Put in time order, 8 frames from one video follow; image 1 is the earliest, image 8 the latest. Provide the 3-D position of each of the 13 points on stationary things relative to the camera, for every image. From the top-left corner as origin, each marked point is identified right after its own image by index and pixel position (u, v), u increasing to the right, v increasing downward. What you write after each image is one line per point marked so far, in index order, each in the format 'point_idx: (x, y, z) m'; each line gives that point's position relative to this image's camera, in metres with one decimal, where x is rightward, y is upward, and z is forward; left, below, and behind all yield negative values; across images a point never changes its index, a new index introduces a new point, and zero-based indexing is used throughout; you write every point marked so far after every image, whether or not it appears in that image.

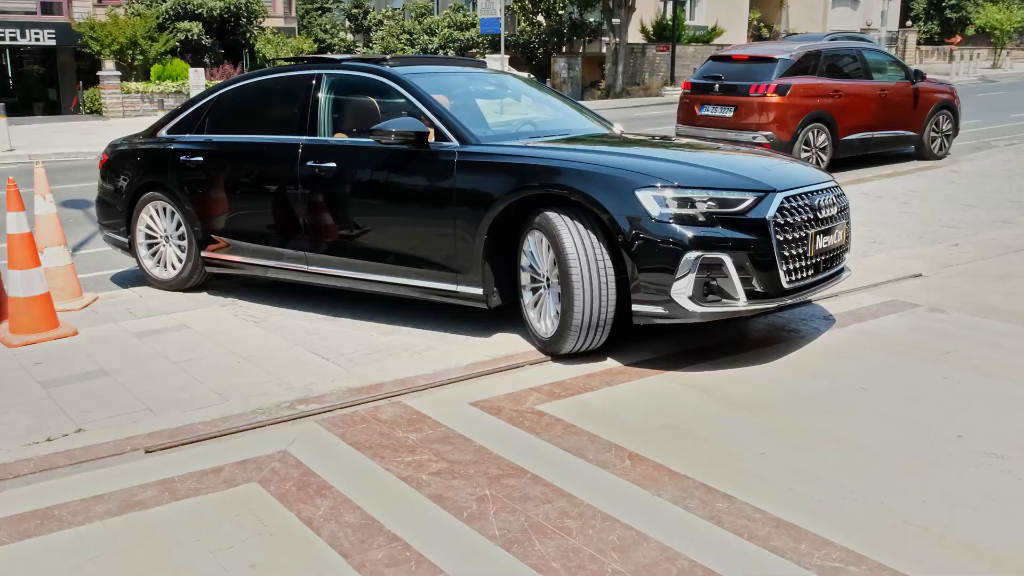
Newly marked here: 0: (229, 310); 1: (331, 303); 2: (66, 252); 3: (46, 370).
0: (-1.3, -0.1, +6.5) m
1: (-0.9, -0.1, +6.7) m
2: (-2.2, +0.2, +7.1) m
3: (-1.9, -0.3, +5.6) m
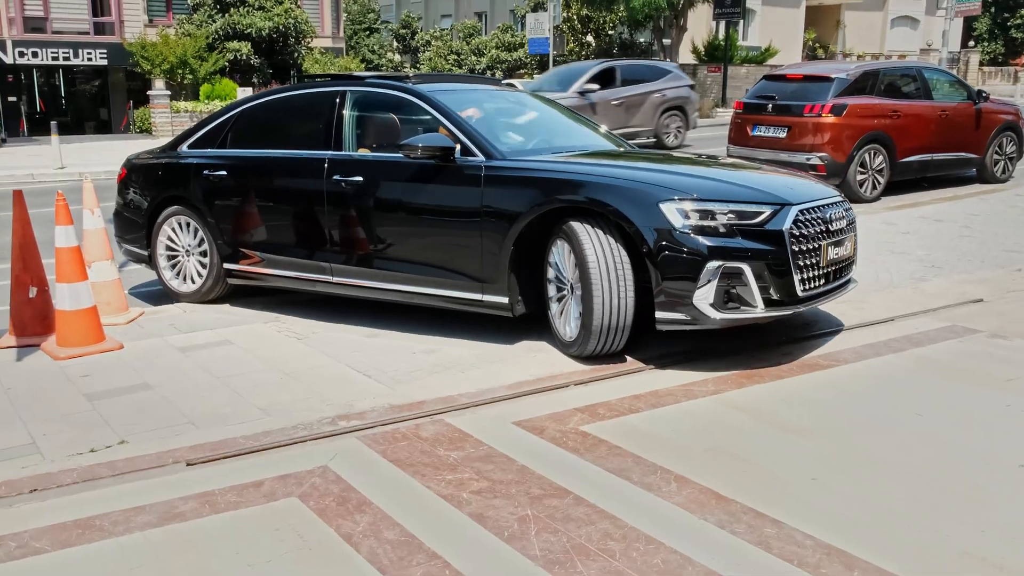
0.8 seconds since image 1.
0: (-1.1, -0.2, +6.5) m
1: (-0.6, -0.1, +6.7) m
2: (-2.0, +0.1, +7.1) m
3: (-1.7, -0.4, +5.6) m
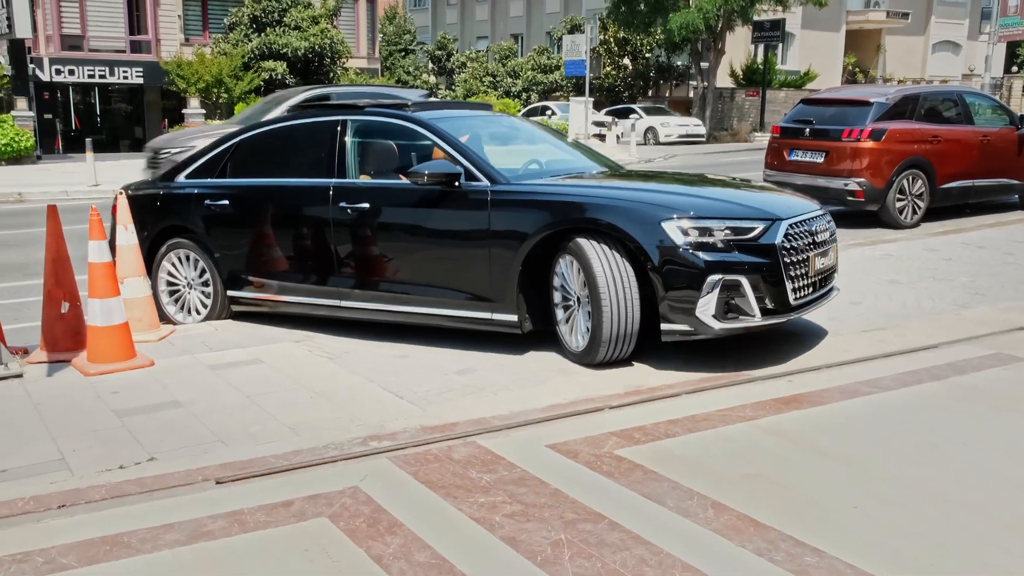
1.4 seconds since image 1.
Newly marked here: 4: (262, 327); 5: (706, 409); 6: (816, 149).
0: (-1.0, -0.3, +6.5) m
1: (-0.5, -0.2, +6.6) m
2: (-1.8, 0.0, +7.1) m
3: (-1.6, -0.5, +5.6) m
4: (-1.3, -0.2, +7.2) m
5: (+0.7, -0.4, +4.7) m
6: (+2.5, +1.1, +11.5) m
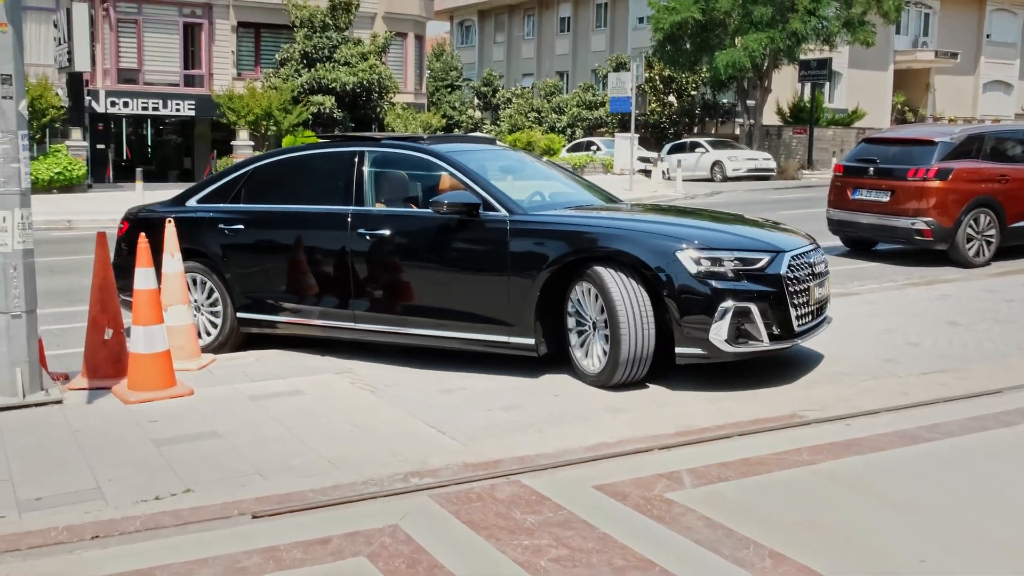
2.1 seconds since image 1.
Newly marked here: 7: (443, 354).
0: (-0.8, -0.4, +6.4) m
1: (-0.3, -0.4, +6.5) m
2: (-1.6, -0.1, +7.0) m
3: (-1.4, -0.6, +5.5) m
4: (-1.1, -0.4, +7.1) m
5: (+0.8, -0.5, +4.6) m
6: (+2.9, +0.8, +11.3) m
7: (-0.3, -0.3, +7.2) m
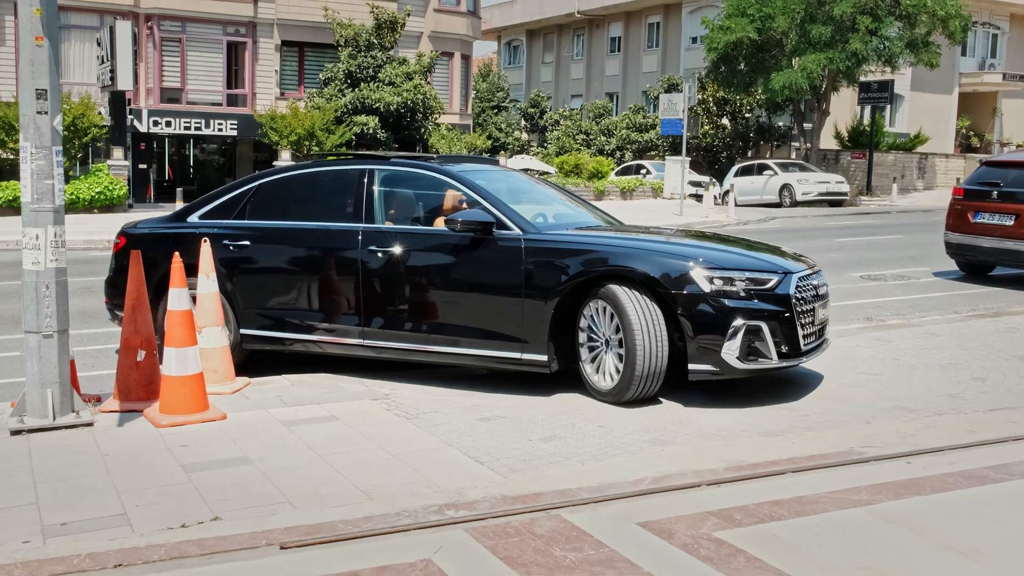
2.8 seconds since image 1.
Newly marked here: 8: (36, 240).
0: (-0.6, -0.5, +6.2) m
1: (-0.1, -0.5, +6.3) m
2: (-1.4, -0.2, +6.9) m
3: (-1.2, -0.6, +5.4) m
4: (-0.9, -0.5, +7.0) m
5: (+0.9, -0.6, +4.4) m
6: (+3.2, +0.6, +11.0) m
7: (-0.1, -0.5, +7.0) m
8: (-2.1, +0.2, +6.2) m
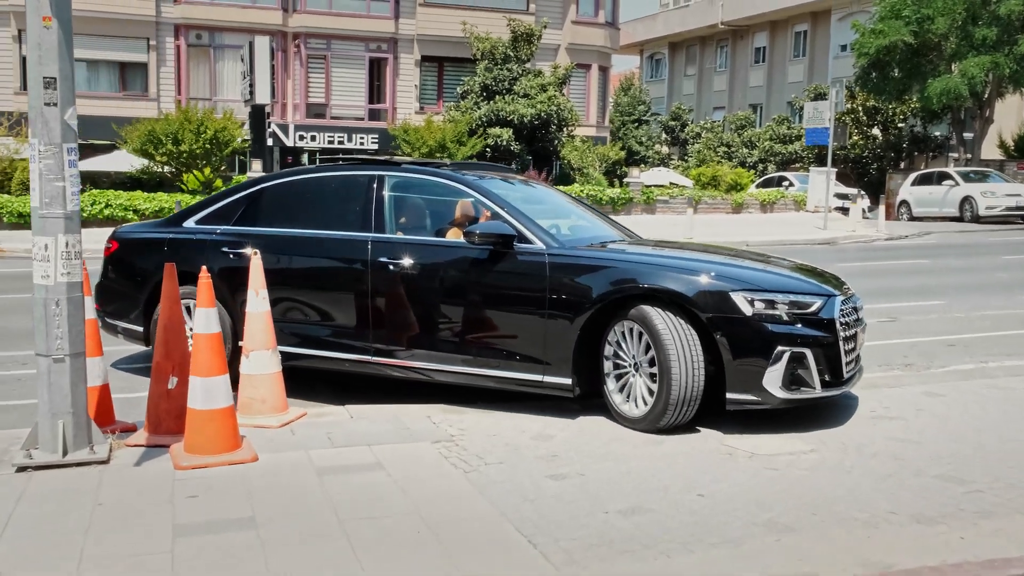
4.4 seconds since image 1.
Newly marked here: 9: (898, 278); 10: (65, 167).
0: (-0.3, -0.6, +5.1) m
1: (+0.2, -0.6, +5.2) m
2: (-1.0, -0.3, +5.9) m
3: (-1.0, -0.7, +4.4) m
4: (-0.5, -0.5, +5.9) m
5: (+1.1, -0.7, +3.1) m
6: (+4.0, +0.4, +9.5) m
7: (+0.3, -0.6, +5.9) m
8: (-1.8, +0.1, +5.3) m
9: (+3.7, +0.1, +13.7) m
10: (-1.7, +0.5, +5.3) m
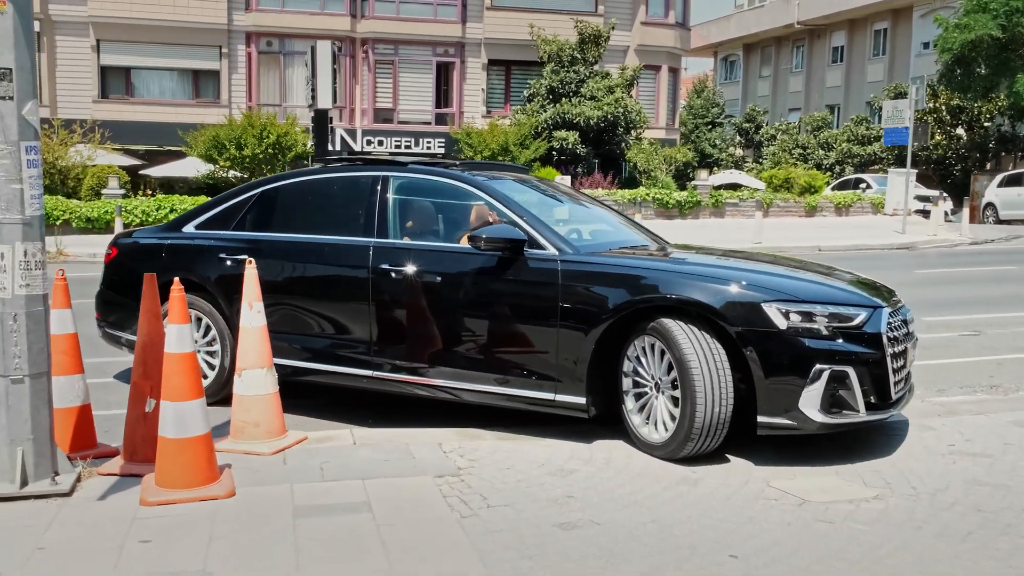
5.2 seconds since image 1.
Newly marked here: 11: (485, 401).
0: (-0.2, -0.6, +4.4) m
1: (+0.3, -0.6, +4.4) m
2: (-0.9, -0.3, +5.2) m
3: (-1.0, -0.7, +3.7) m
4: (-0.4, -0.6, +5.2) m
5: (+1.0, -0.7, +2.3) m
6: (+4.3, +0.3, +8.6) m
7: (+0.4, -0.6, +5.2) m
8: (-1.7, +0.1, +4.7) m
9: (+4.3, 0.0, +12.8) m
10: (-1.6, +0.4, +4.6) m
11: (-0.1, -0.4, +5.4) m
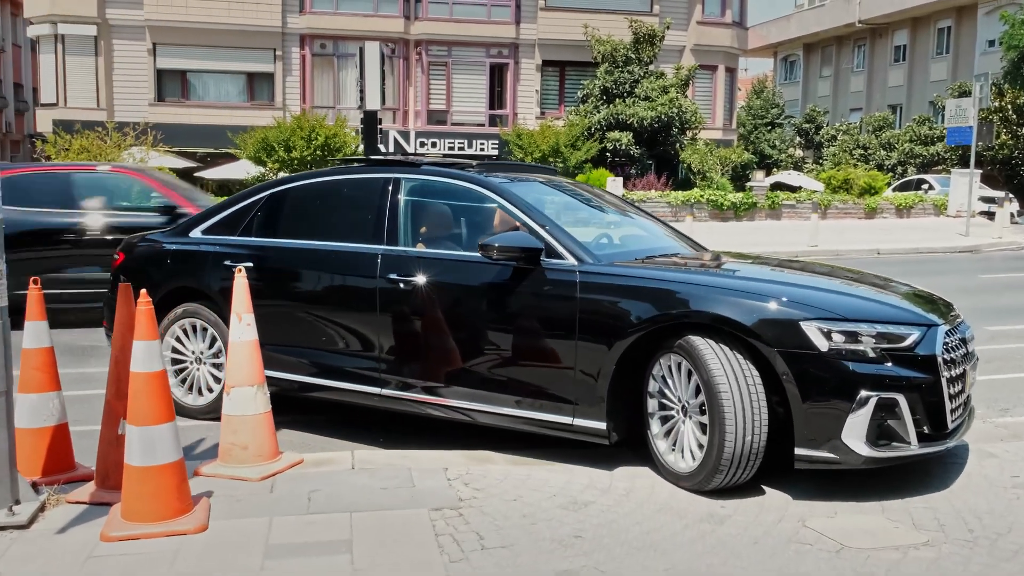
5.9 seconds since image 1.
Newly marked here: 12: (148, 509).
0: (-0.2, -0.6, +3.9) m
1: (+0.3, -0.6, +3.9) m
2: (-0.9, -0.4, +4.7) m
3: (-1.0, -0.8, +3.2) m
4: (-0.3, -0.6, +4.7) m
5: (+0.9, -0.7, +1.8) m
6: (+4.5, +0.3, +7.9) m
7: (+0.4, -0.6, +4.6) m
8: (-1.7, +0.1, +4.3) m
9: (+4.6, 0.0, +12.0) m
10: (-1.6, +0.4, +4.2) m
11: (0.0, -0.5, +4.9) m
12: (-1.0, -0.6, +4.0) m
